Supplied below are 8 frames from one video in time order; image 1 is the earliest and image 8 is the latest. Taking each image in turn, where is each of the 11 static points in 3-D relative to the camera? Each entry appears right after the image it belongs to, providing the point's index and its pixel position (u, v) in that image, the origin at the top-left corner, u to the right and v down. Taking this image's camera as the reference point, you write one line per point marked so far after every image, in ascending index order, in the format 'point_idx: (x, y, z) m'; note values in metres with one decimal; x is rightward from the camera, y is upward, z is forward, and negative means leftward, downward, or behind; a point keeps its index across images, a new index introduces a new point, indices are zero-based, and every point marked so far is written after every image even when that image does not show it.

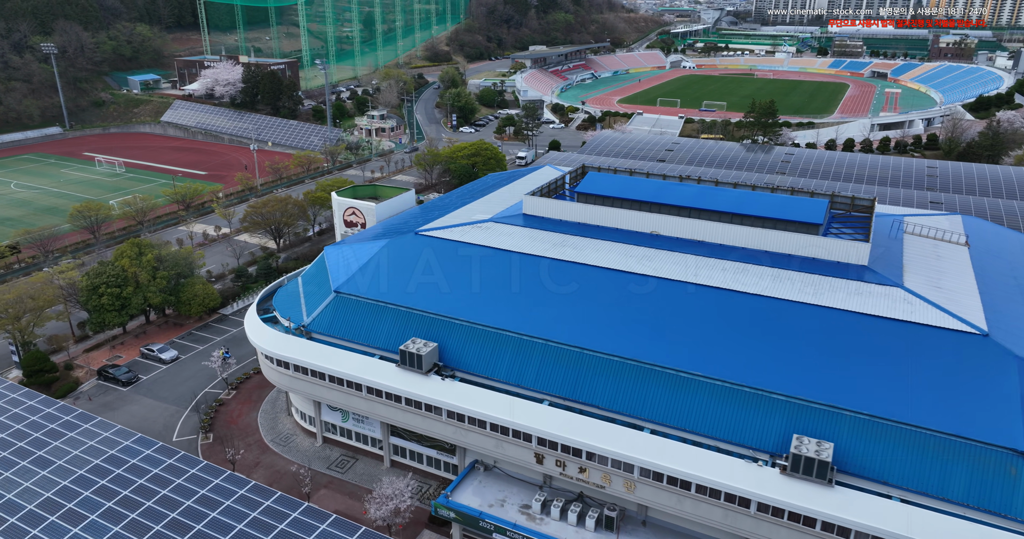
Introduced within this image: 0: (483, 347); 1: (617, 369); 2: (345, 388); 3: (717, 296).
0: (-0.8, -2.1, +18.8) m
1: (+2.6, -2.4, +17.3) m
2: (-4.7, -3.3, +19.9) m
3: (+5.5, -0.7, +18.8) m
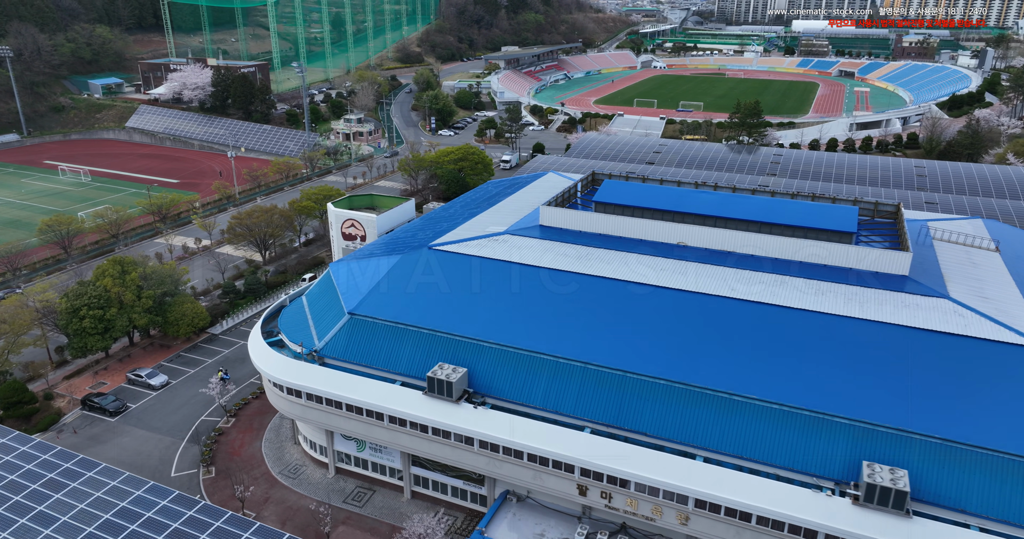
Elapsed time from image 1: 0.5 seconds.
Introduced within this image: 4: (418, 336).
0: (+0.1, -2.6, +17.6) m
1: (+3.5, -2.9, +16.4) m
2: (-3.9, -3.9, +18.6) m
3: (+6.3, -1.1, +18.0) m
4: (-2.5, -1.8, +18.9) m
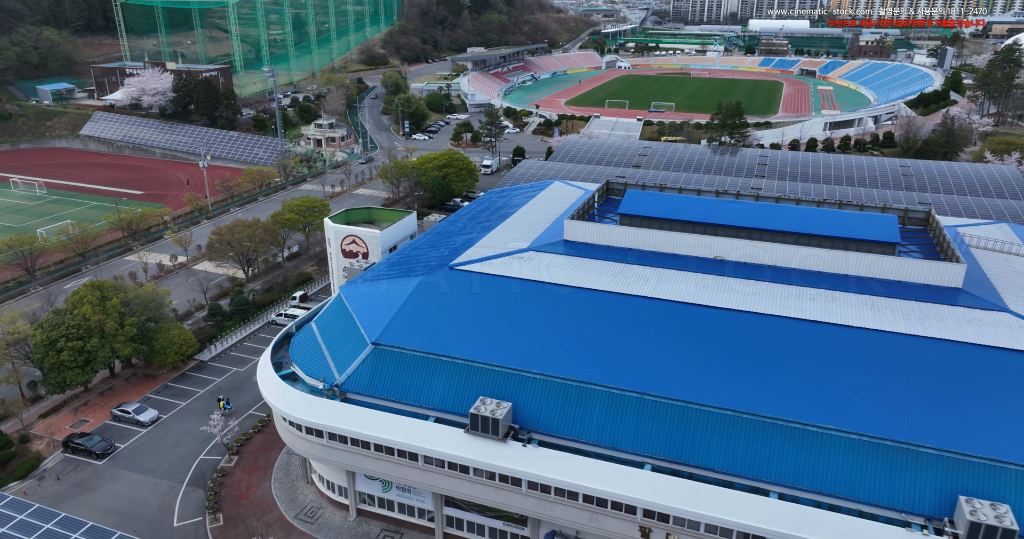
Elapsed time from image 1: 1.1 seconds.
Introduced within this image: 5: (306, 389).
0: (+1.2, -3.1, +16.3) m
1: (+4.7, -3.3, +15.2) m
2: (-2.8, -4.5, +17.0) m
3: (+7.4, -1.5, +17.0) m
4: (-1.5, -2.4, +17.4) m
5: (-5.5, -3.1, +18.6) m
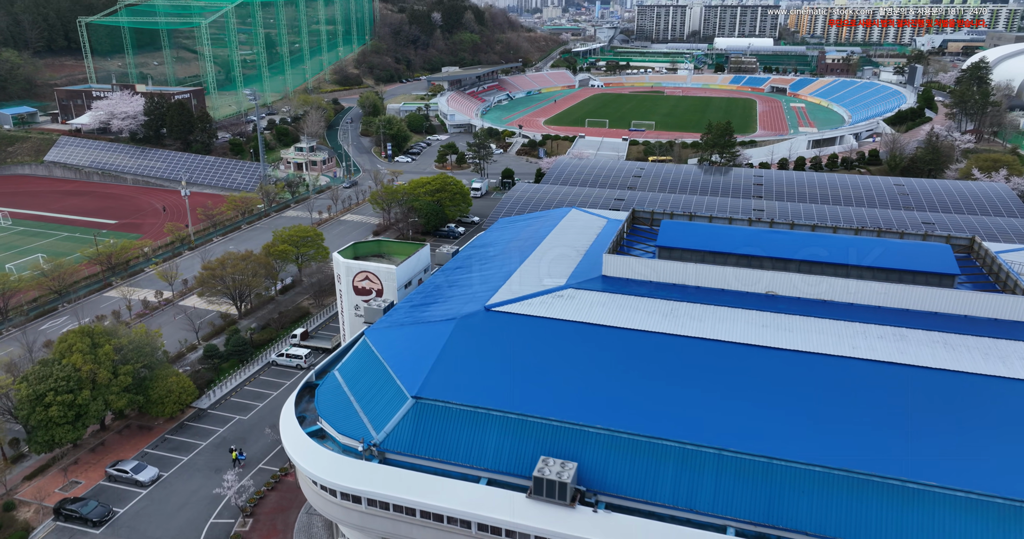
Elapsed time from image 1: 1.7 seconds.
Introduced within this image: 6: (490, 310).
0: (+2.6, -4.1, +14.9) m
1: (+6.1, -4.2, +14.0) m
2: (-1.4, -5.6, +15.4) m
3: (+8.7, -2.3, +16.0) m
4: (-0.2, -3.5, +15.9) m
5: (-4.2, -4.3, +16.9) m
6: (-0.6, -1.1, +19.1) m
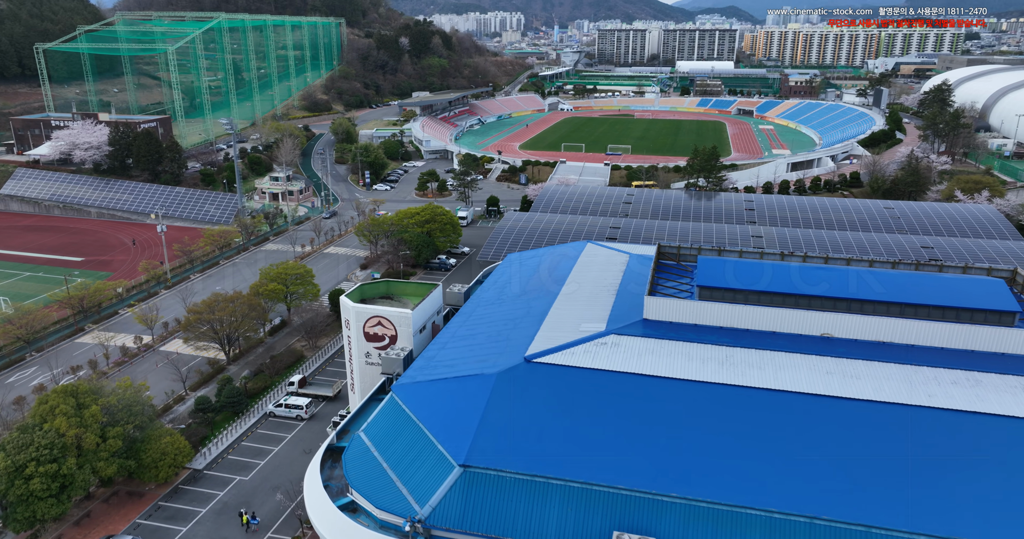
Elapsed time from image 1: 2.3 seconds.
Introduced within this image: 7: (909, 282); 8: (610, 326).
0: (+3.9, -5.1, +13.5) m
1: (+7.5, -5.1, +12.8) m
2: (-0.1, -6.7, +13.7) m
3: (+9.9, -3.3, +14.9) m
4: (+1.1, -4.5, +14.4) m
5: (-3.0, -5.5, +15.1) m
6: (+0.5, -2.3, +17.7) m
7: (+11.1, -0.3, +19.7) m
8: (+2.6, -1.5, +19.1) m
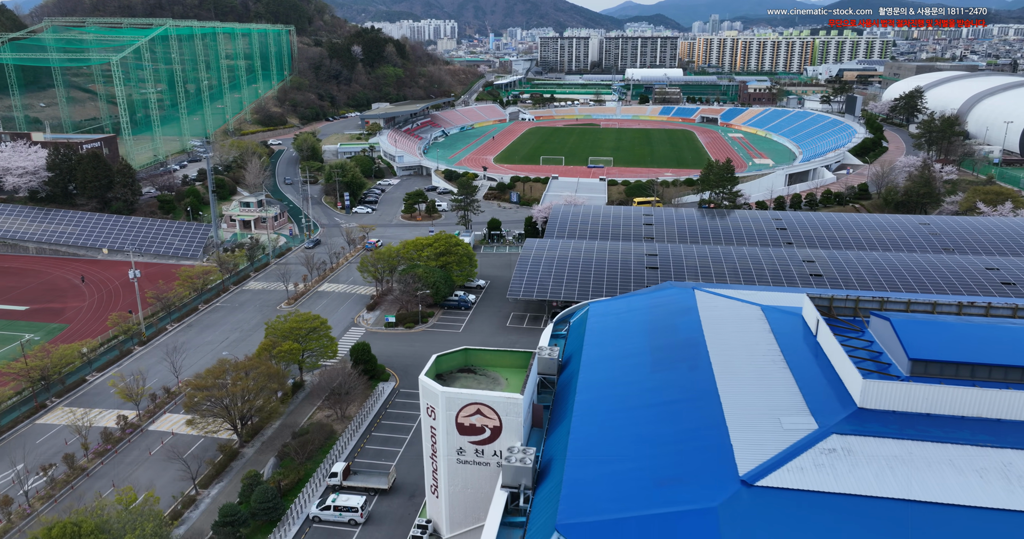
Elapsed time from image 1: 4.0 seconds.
0: (+8.2, -6.6, +9.2) m
1: (+11.9, -6.5, +8.8) m
2: (+4.3, -8.3, +9.0) m
3: (+14.0, -4.6, +11.1) m
4: (+5.4, -6.1, +9.8) m
5: (+1.3, -7.2, +10.2) m
6: (+4.4, -4.0, +13.0) m
7: (+14.7, -1.7, +16.0) m
8: (+6.4, -3.1, +14.7) m
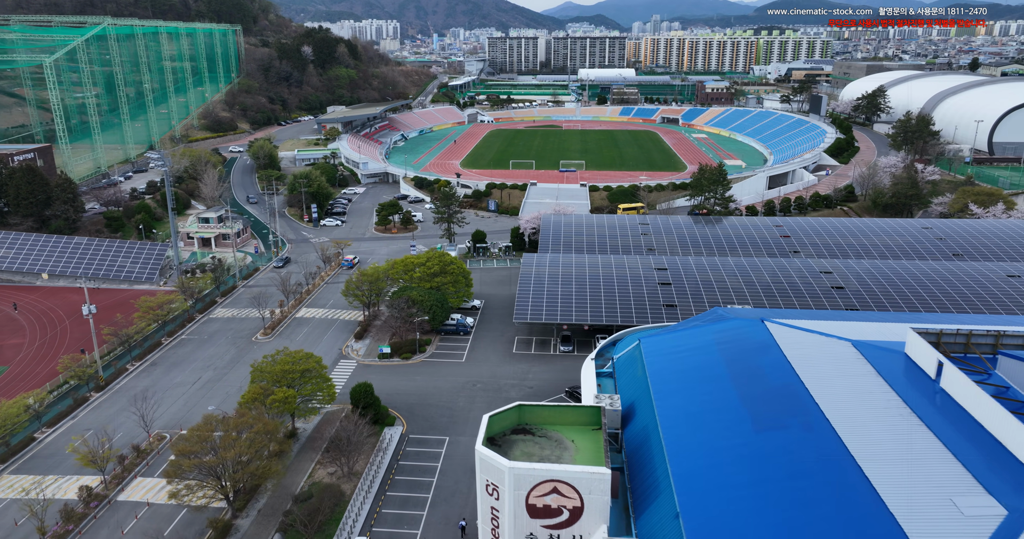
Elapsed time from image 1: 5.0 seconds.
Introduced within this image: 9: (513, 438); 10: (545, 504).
0: (+10.7, -7.3, +6.7) m
1: (+14.4, -7.2, +6.6) m
2: (+6.8, -9.1, +6.2) m
3: (+16.3, -5.2, +9.1) m
4: (+7.7, -7.0, +7.1) m
5: (+3.7, -8.1, +7.2) m
6: (+6.5, -4.8, +10.2) m
7: (+16.5, -2.2, +14.0) m
8: (+8.3, -3.9, +12.0) m
9: (+0.1, -4.0, +16.6) m
10: (+0.7, -4.9, +14.7) m
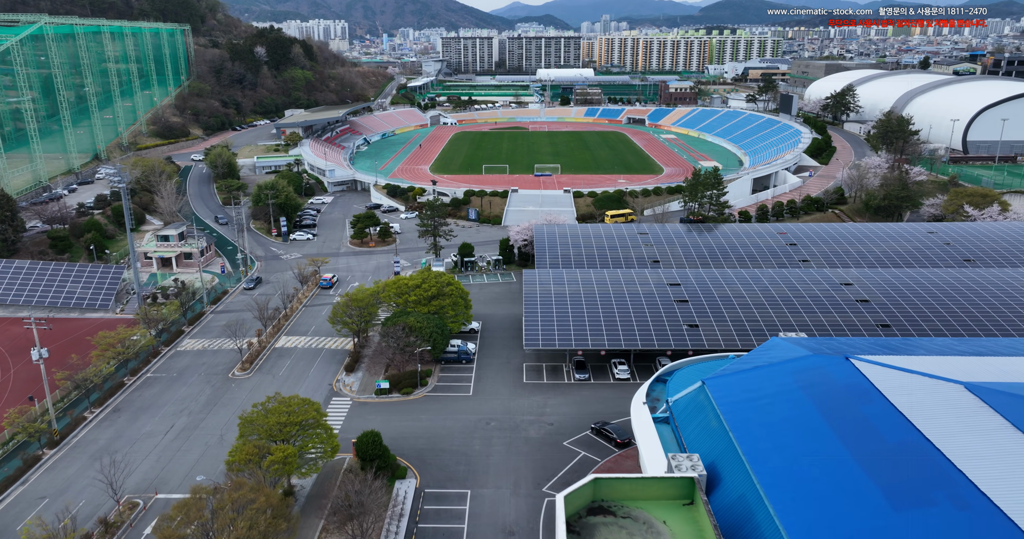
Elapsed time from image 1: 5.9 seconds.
0: (+12.9, -8.0, +4.4) m
1: (+16.6, -7.7, +4.6) m
2: (+9.1, -9.9, +3.7) m
3: (+18.3, -5.7, +7.2) m
4: (+10.0, -7.7, +4.6) m
5: (+5.9, -8.9, +4.5) m
6: (+8.4, -5.6, +7.7) m
7: (+18.1, -2.8, +12.1) m
8: (+10.2, -4.7, +9.6) m
9: (+1.6, -4.9, +13.6) m
10: (+2.4, -5.8, +11.8) m
